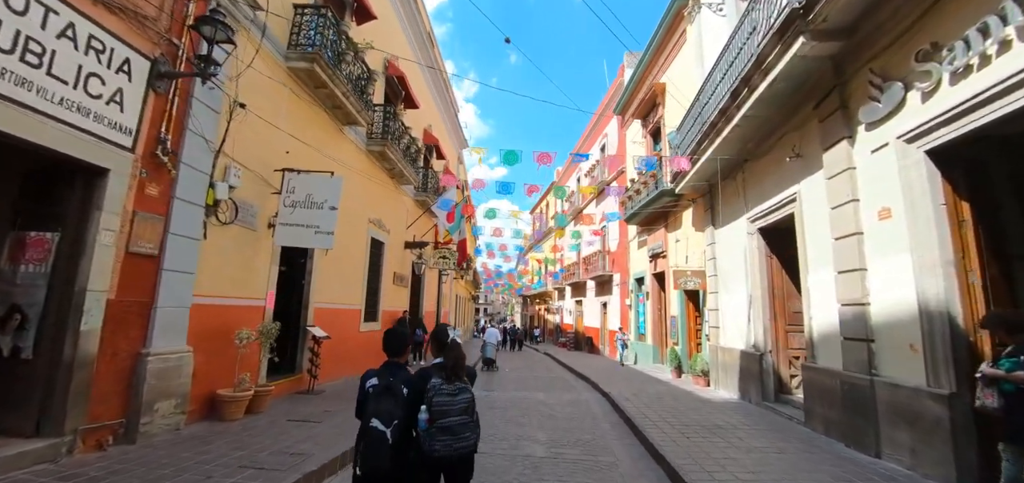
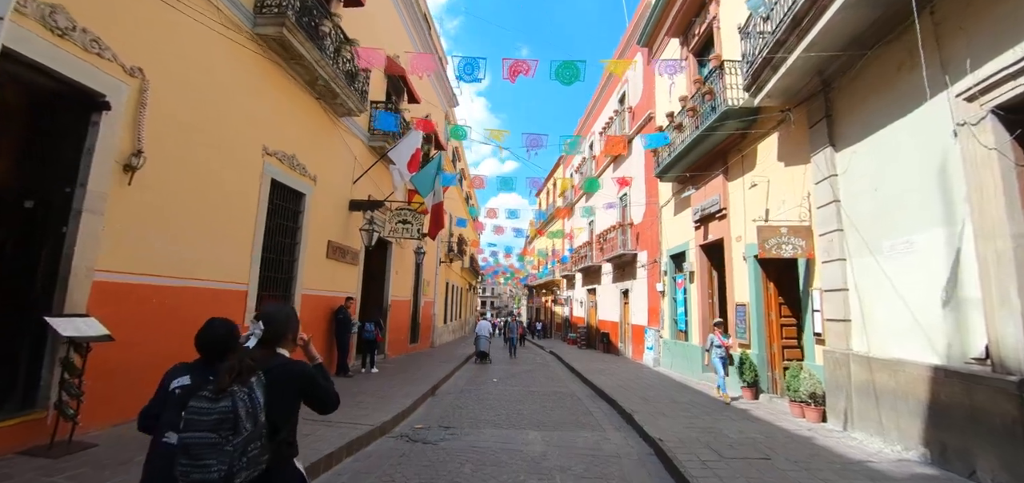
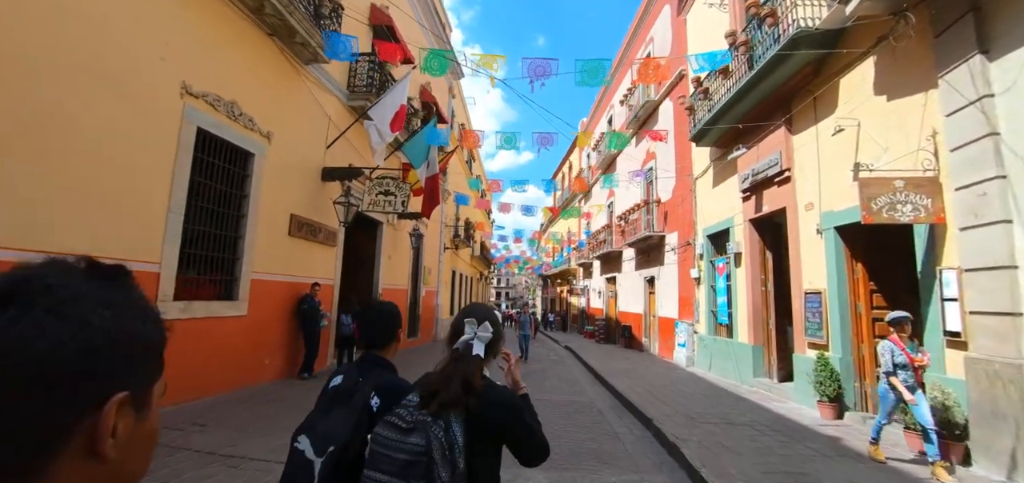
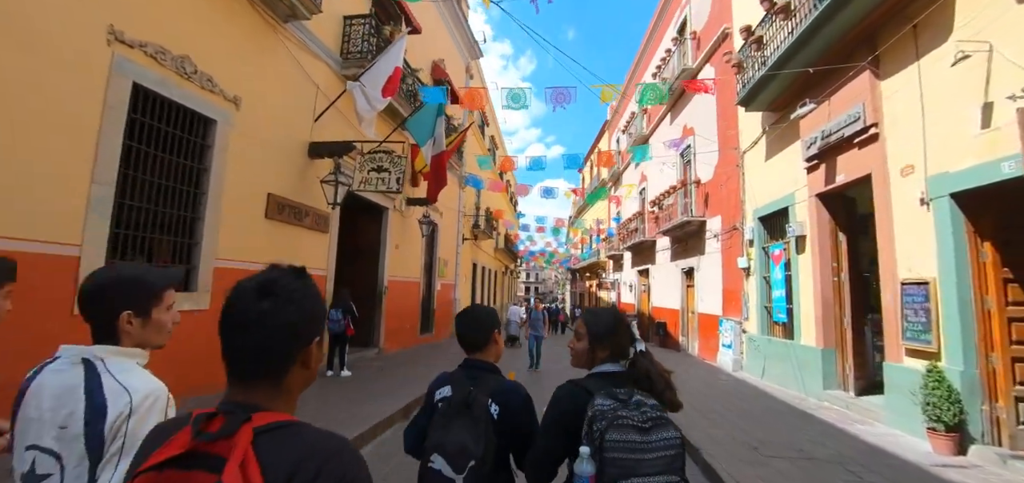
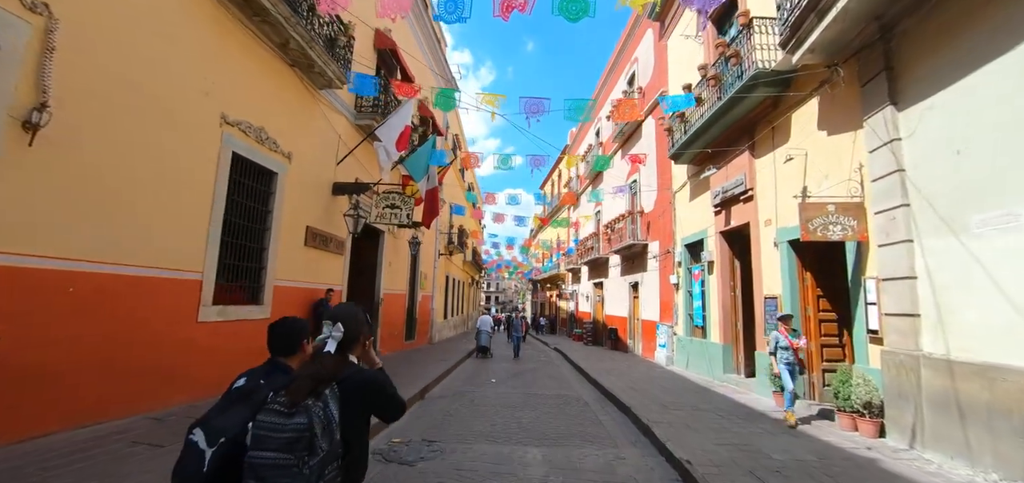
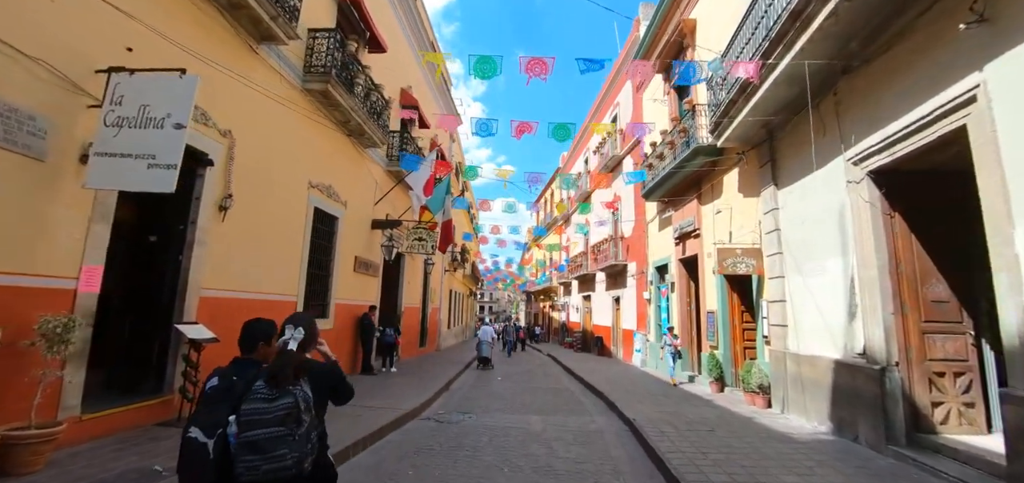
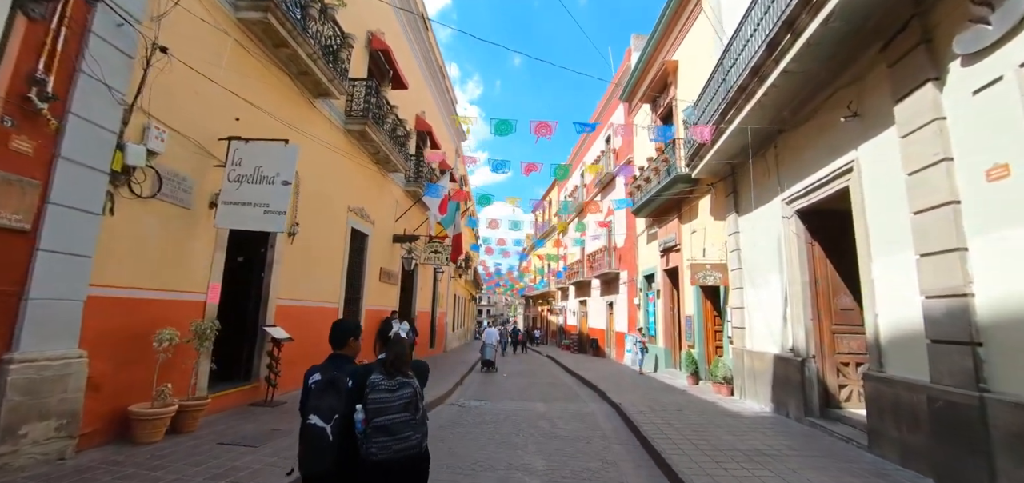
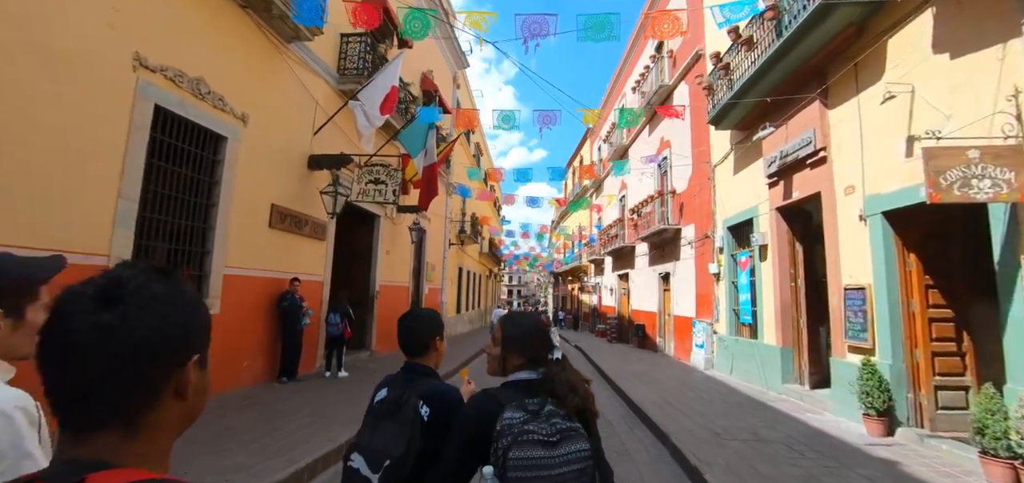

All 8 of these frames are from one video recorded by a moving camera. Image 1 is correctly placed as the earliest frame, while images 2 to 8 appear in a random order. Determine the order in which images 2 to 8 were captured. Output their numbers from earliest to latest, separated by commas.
7, 6, 2, 5, 3, 8, 4
